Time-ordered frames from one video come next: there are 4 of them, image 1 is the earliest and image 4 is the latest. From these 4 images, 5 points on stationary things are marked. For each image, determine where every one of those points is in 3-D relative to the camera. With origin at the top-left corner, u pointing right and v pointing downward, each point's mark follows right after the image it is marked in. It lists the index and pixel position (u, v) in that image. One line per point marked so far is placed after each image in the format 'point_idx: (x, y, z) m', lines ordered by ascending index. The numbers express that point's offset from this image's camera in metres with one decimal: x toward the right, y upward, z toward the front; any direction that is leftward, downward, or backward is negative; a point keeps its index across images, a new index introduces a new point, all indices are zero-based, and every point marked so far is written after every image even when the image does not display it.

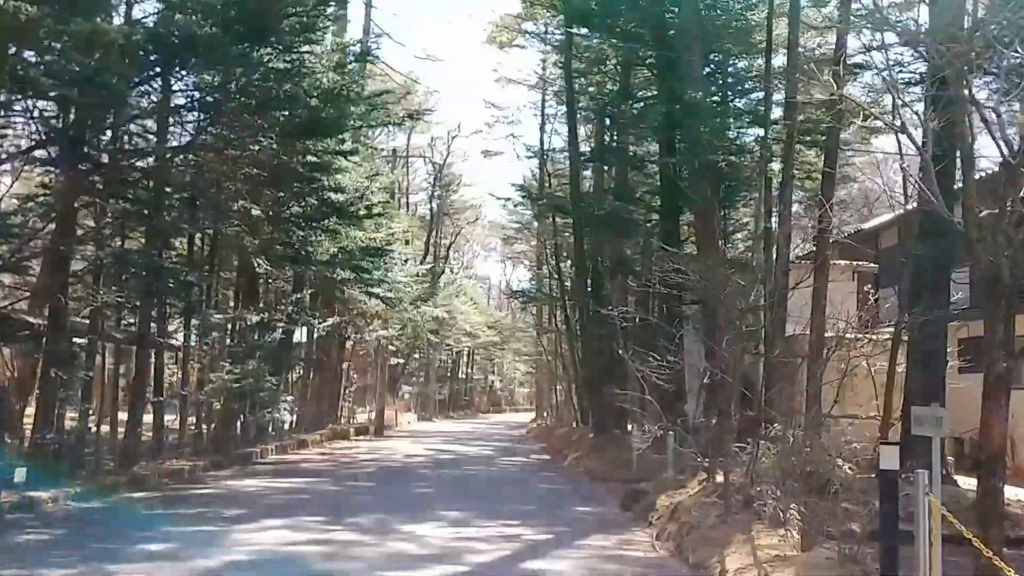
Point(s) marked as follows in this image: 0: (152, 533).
0: (-3.5, -2.4, +9.8) m
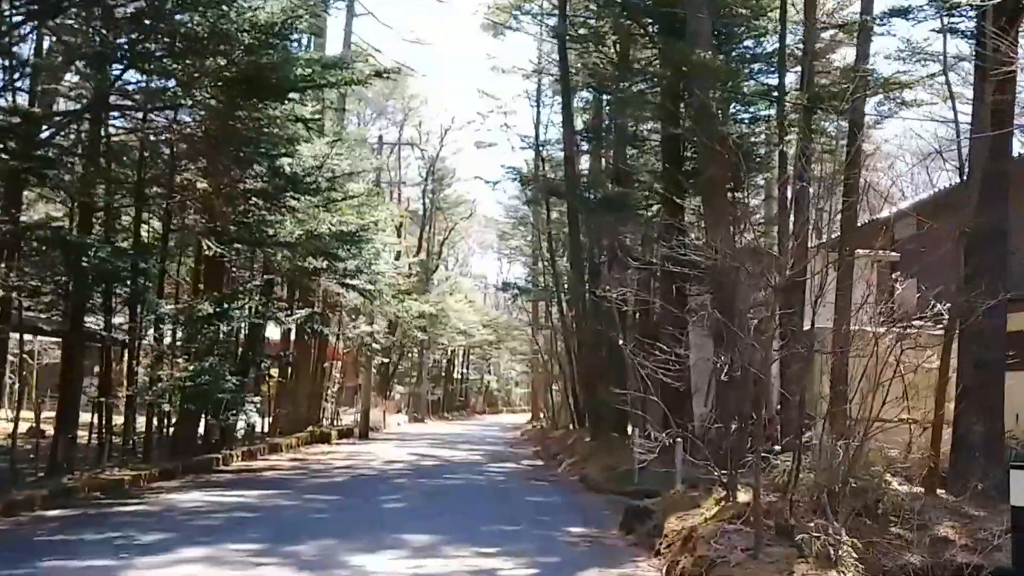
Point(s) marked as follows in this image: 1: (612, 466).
0: (-3.7, -2.1, +7.8) m
1: (+1.6, -2.8, +16.3) m
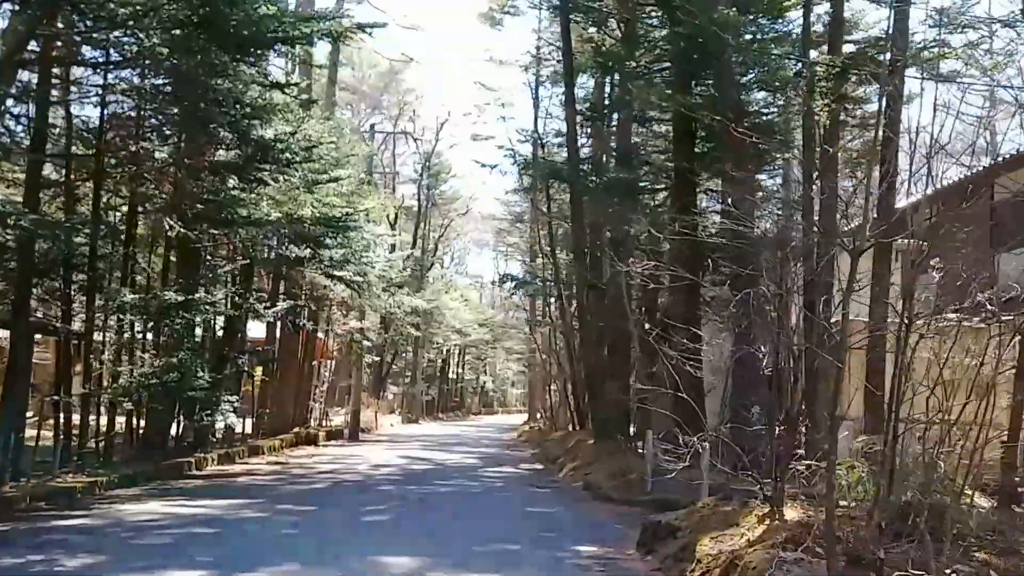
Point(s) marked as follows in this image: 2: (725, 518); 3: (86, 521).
0: (-3.7, -1.9, +6.2) m
1: (+1.6, -2.7, +14.7) m
2: (+1.7, -1.9, +8.3) m
3: (-4.4, -2.4, +10.7) m
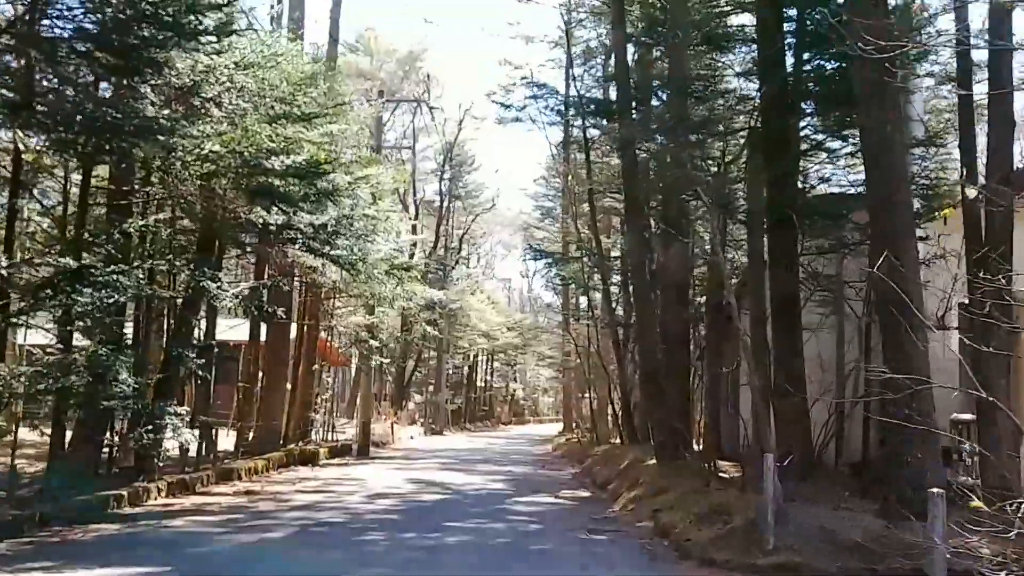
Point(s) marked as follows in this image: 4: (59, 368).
0: (-3.5, -1.5, +1.6) m
1: (+2.0, -2.2, +9.9) m
2: (+2.0, -1.4, +3.6) m
3: (-4.1, -2.0, +6.1) m
4: (-5.0, -0.9, +11.3) m
